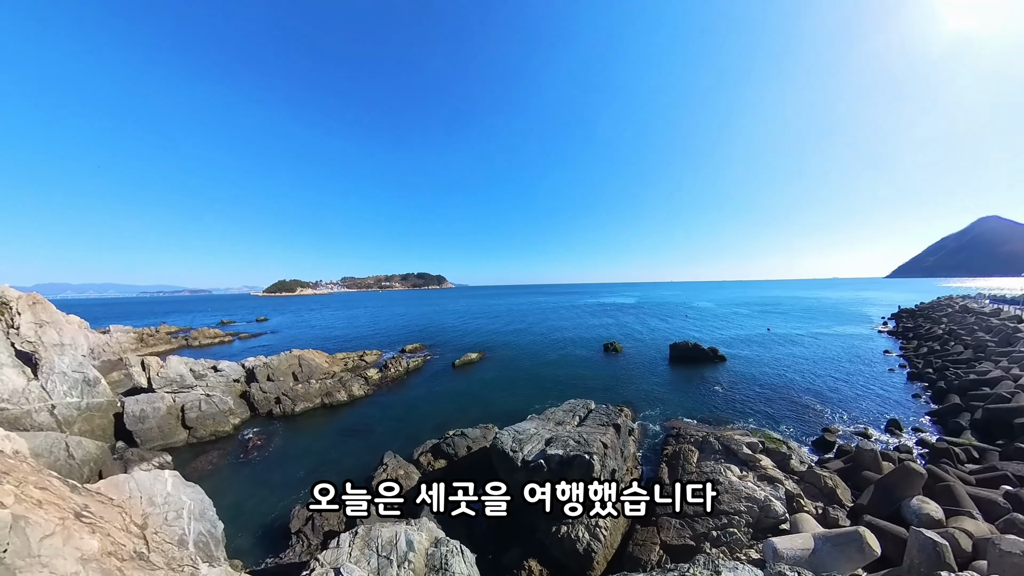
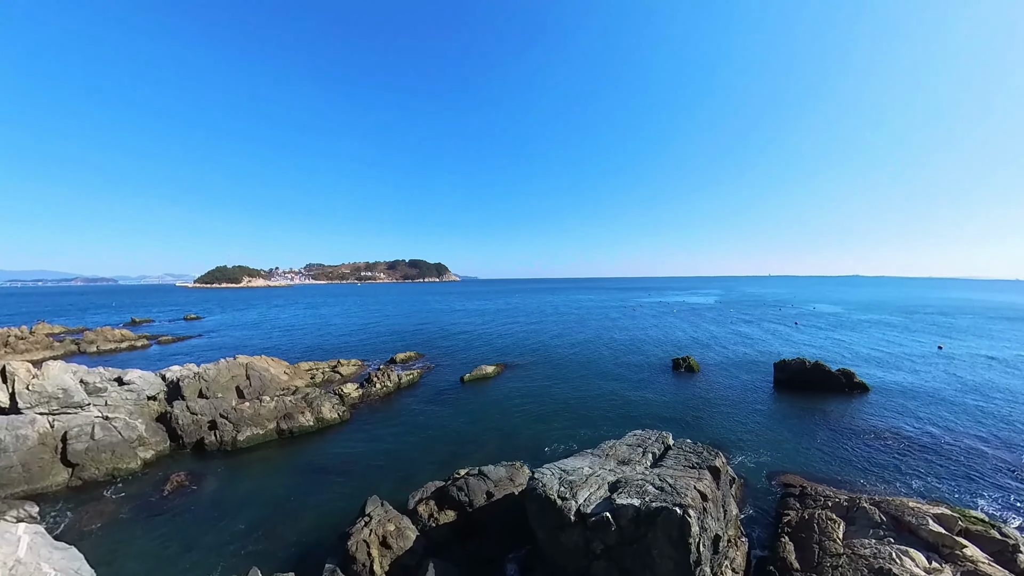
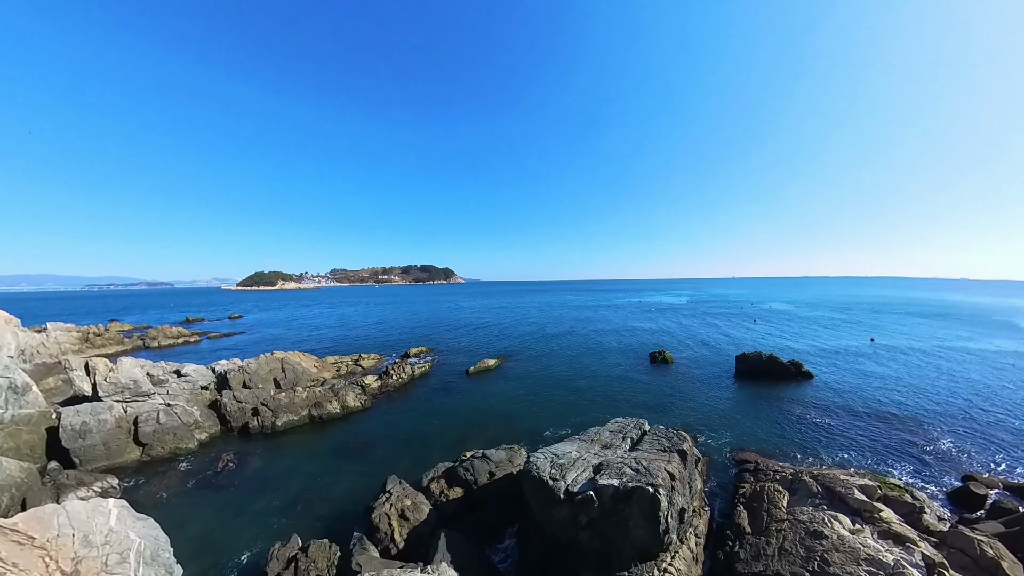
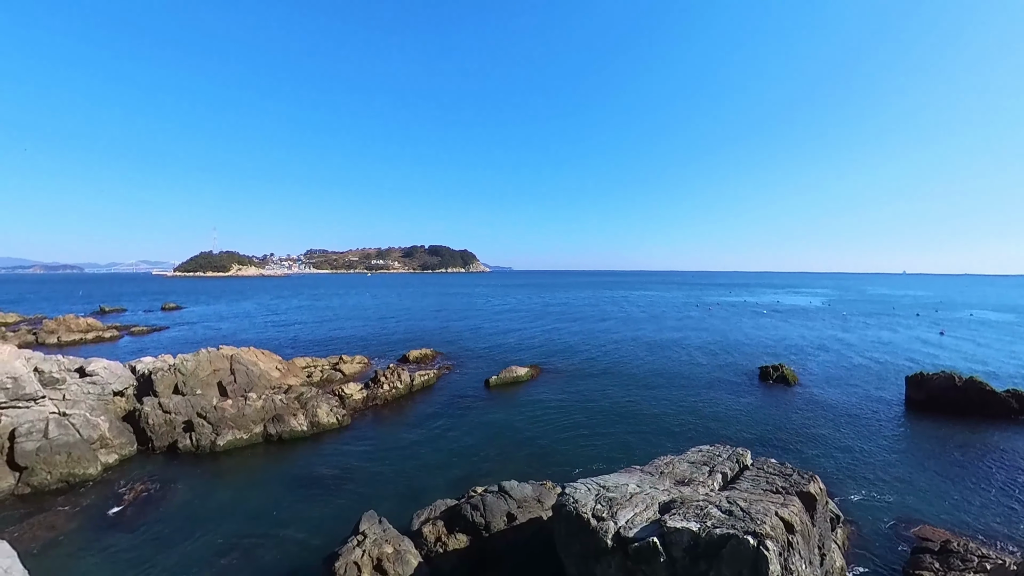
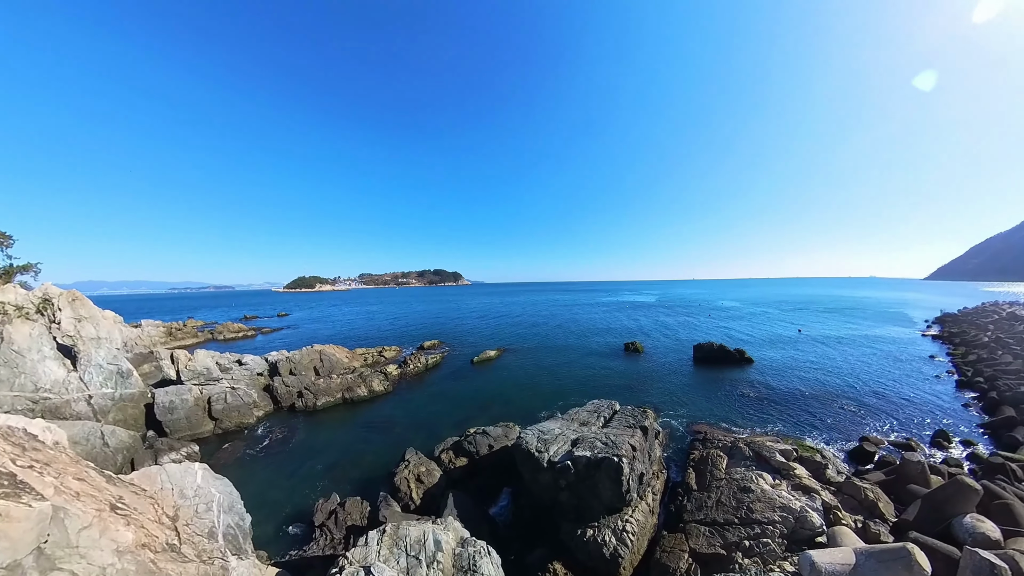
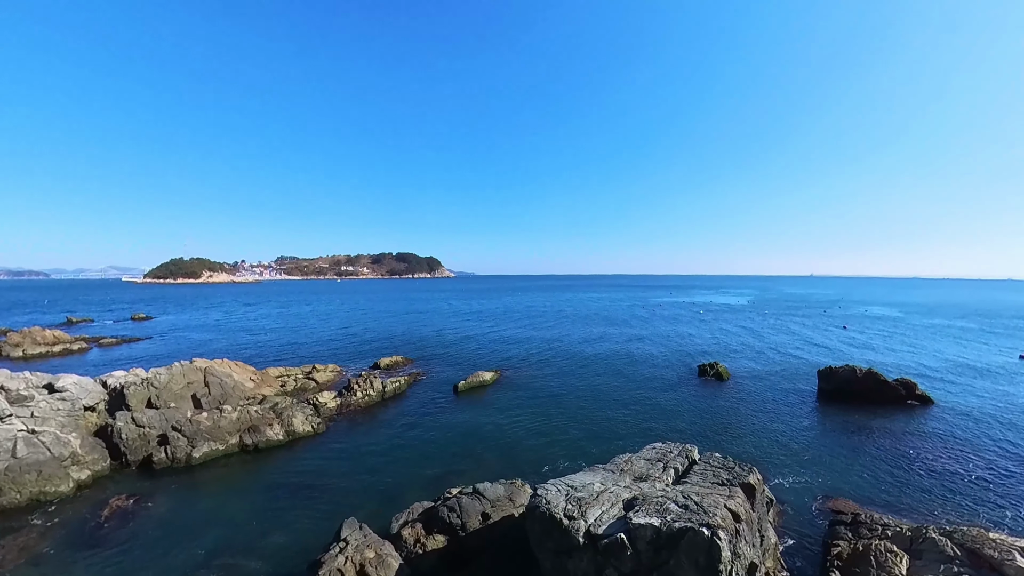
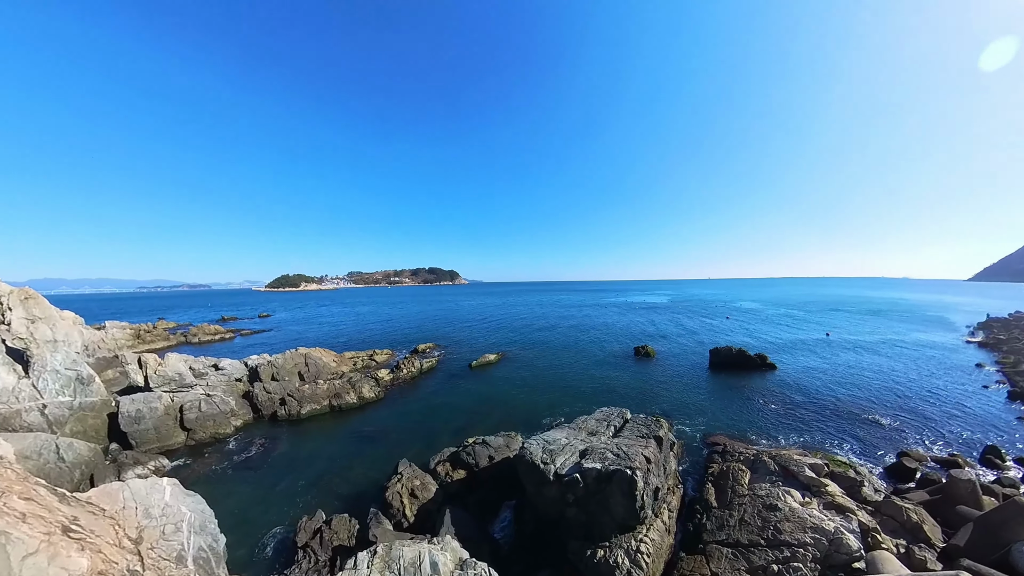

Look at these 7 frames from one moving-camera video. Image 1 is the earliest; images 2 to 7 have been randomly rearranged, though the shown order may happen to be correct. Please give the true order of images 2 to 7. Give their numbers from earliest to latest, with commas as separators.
5, 7, 3, 2, 6, 4
